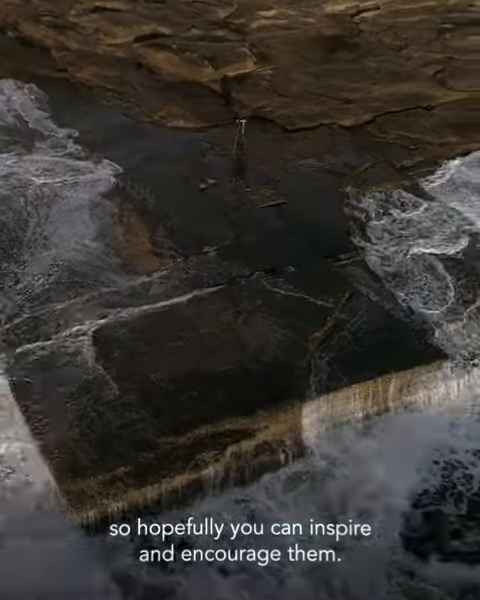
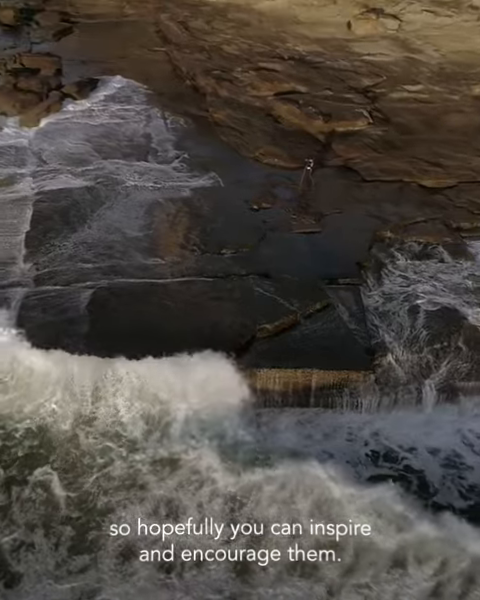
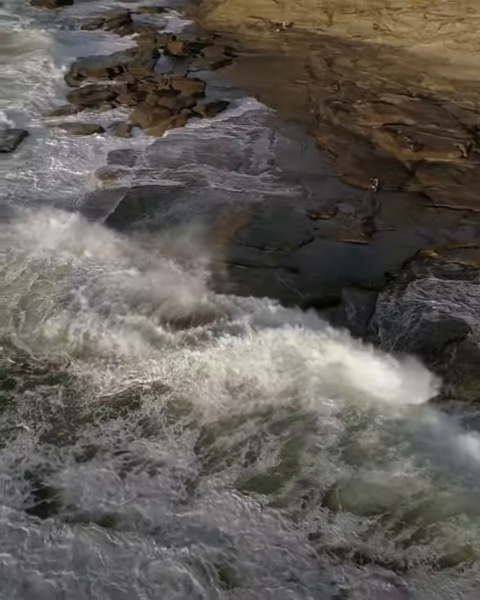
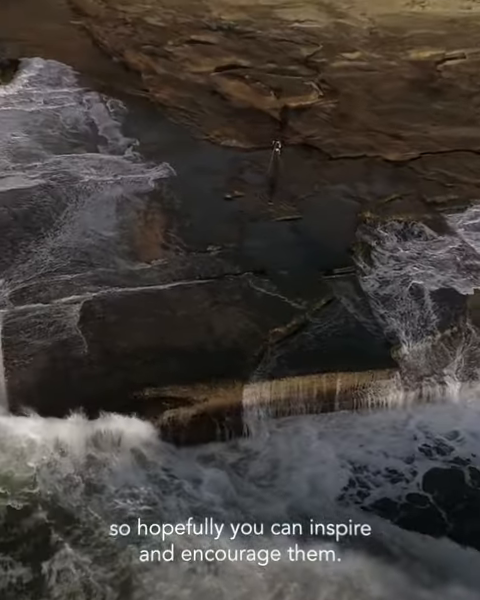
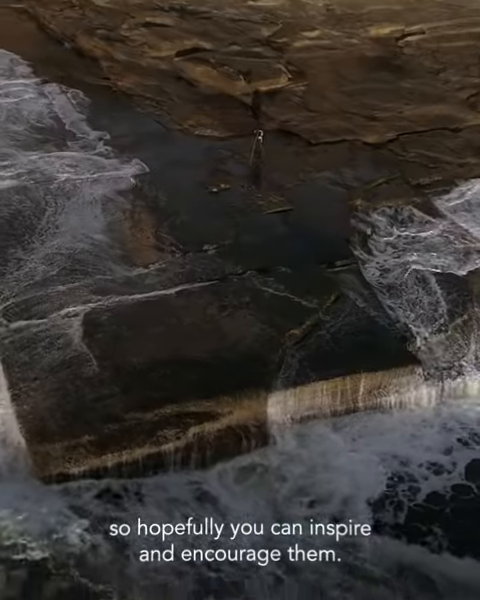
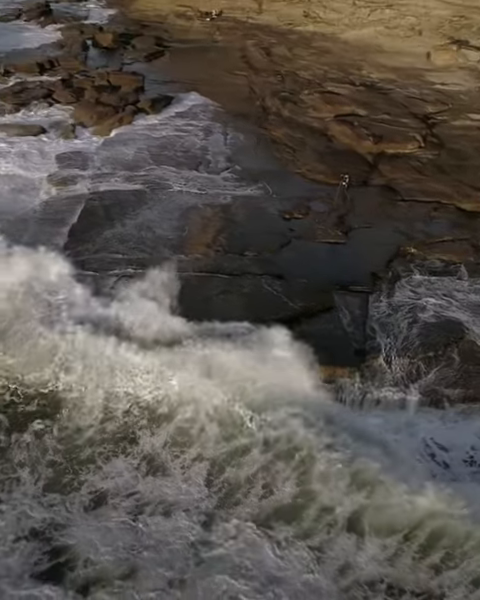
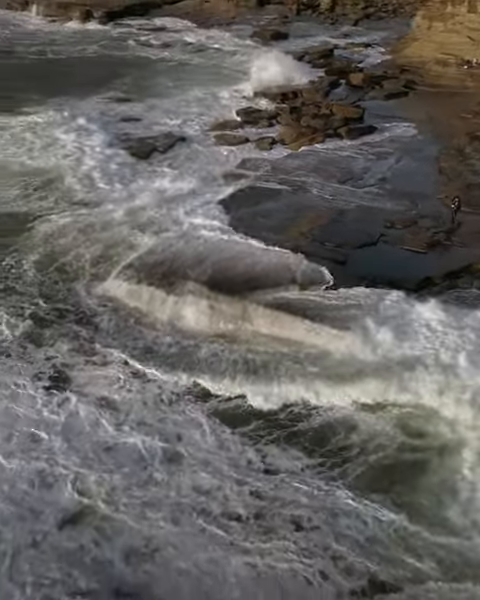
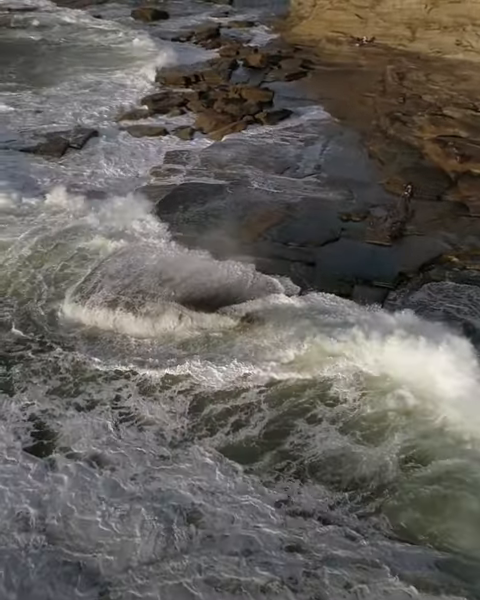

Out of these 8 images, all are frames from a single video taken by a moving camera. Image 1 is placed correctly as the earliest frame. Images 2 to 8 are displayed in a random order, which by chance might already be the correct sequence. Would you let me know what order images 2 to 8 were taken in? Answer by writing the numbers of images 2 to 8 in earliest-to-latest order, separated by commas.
5, 4, 2, 6, 3, 8, 7
